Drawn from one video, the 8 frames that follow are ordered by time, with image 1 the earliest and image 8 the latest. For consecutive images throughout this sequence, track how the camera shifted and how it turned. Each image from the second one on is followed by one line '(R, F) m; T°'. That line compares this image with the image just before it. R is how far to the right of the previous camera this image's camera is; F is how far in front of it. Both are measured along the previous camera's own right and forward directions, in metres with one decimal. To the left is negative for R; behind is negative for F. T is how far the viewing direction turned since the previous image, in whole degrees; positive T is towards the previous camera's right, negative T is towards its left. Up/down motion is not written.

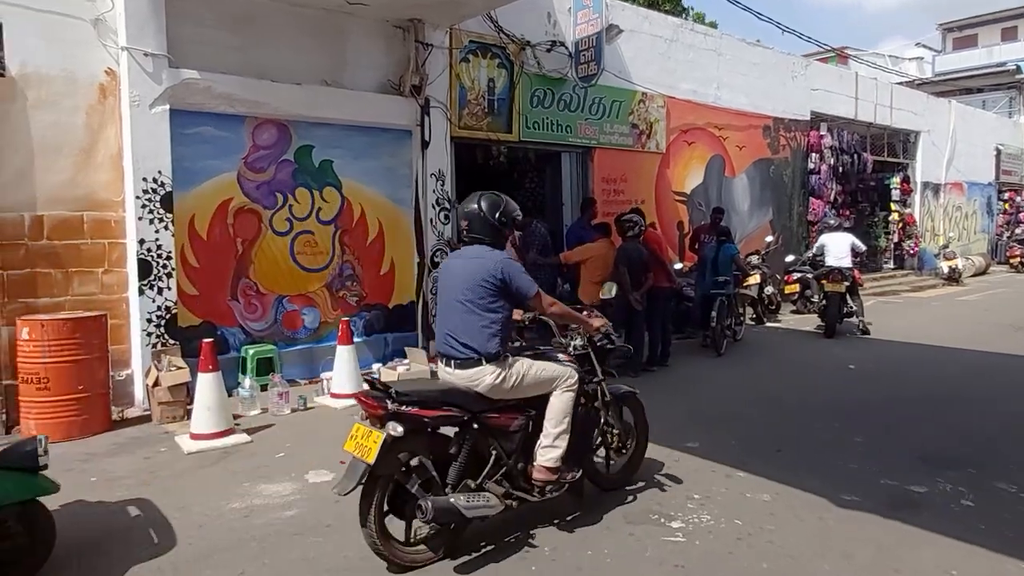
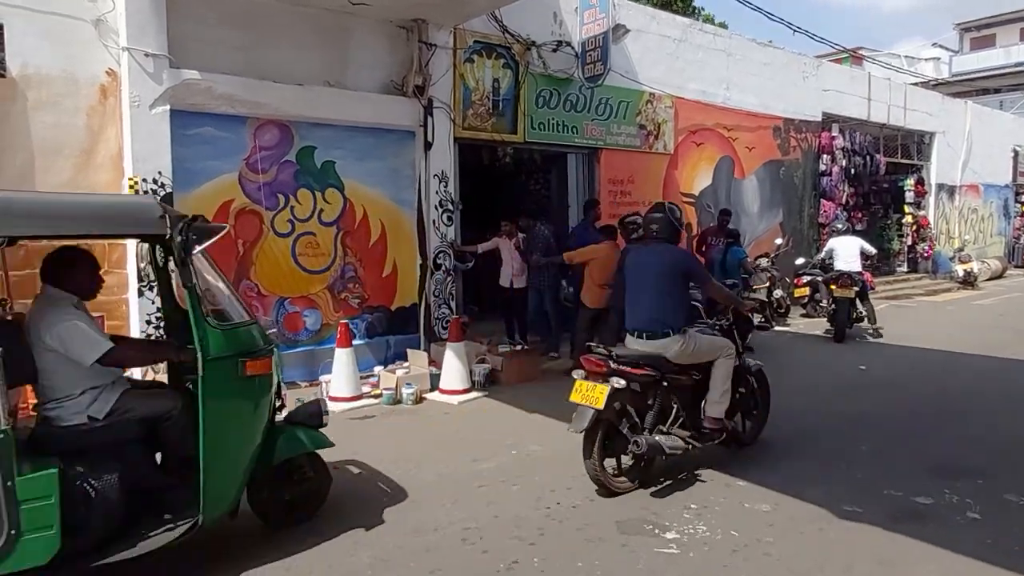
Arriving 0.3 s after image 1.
(+0.1, +0.1) m; -1°
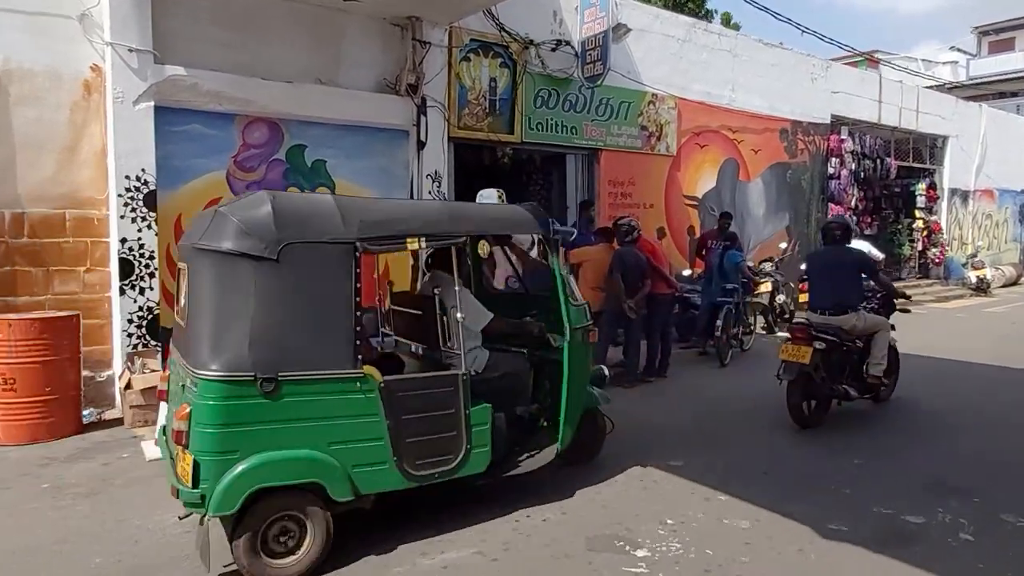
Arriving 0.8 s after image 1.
(+0.2, +0.2) m; -1°
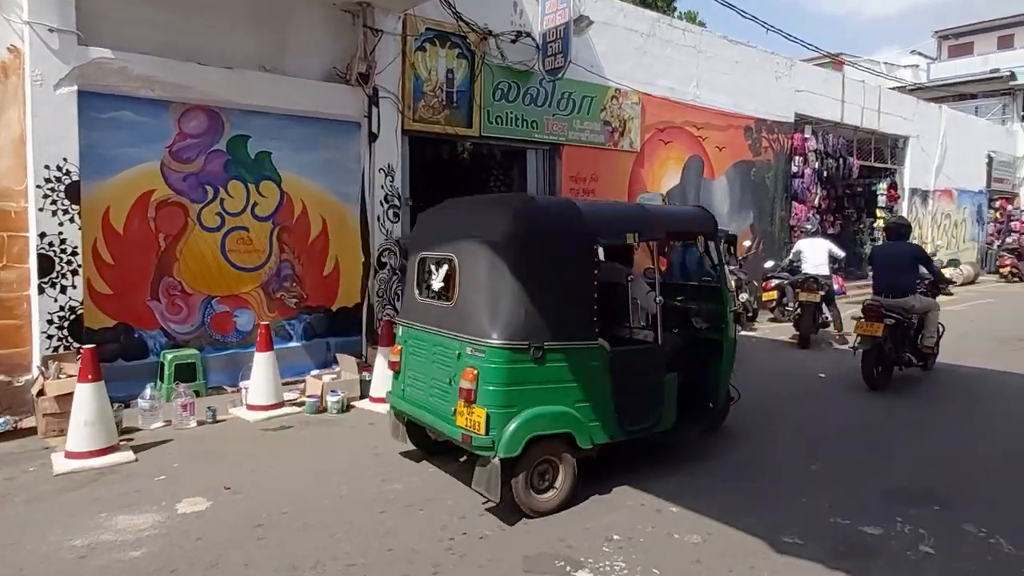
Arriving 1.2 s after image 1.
(+0.2, +0.3) m; +2°
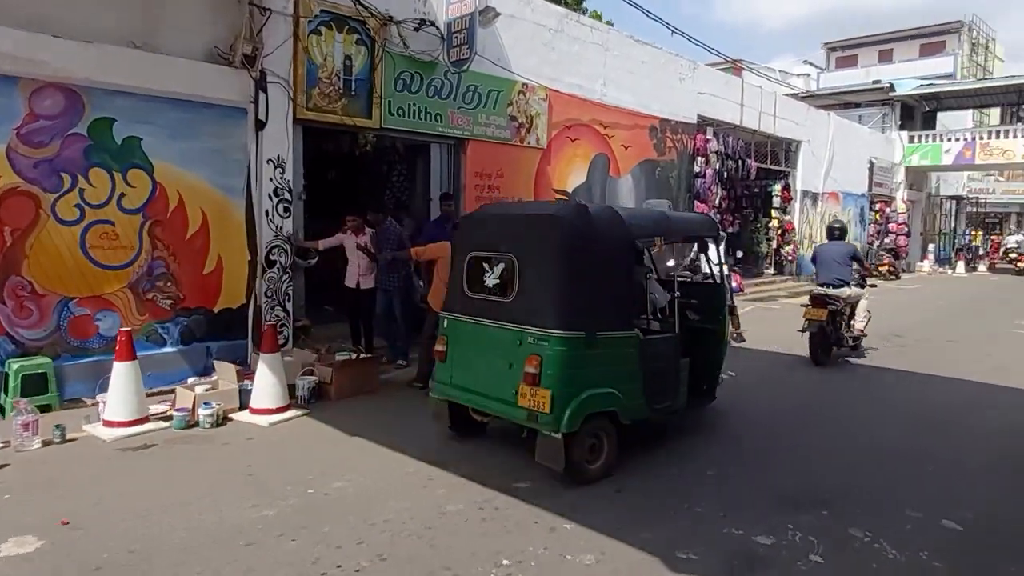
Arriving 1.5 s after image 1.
(+0.2, +0.3) m; +7°
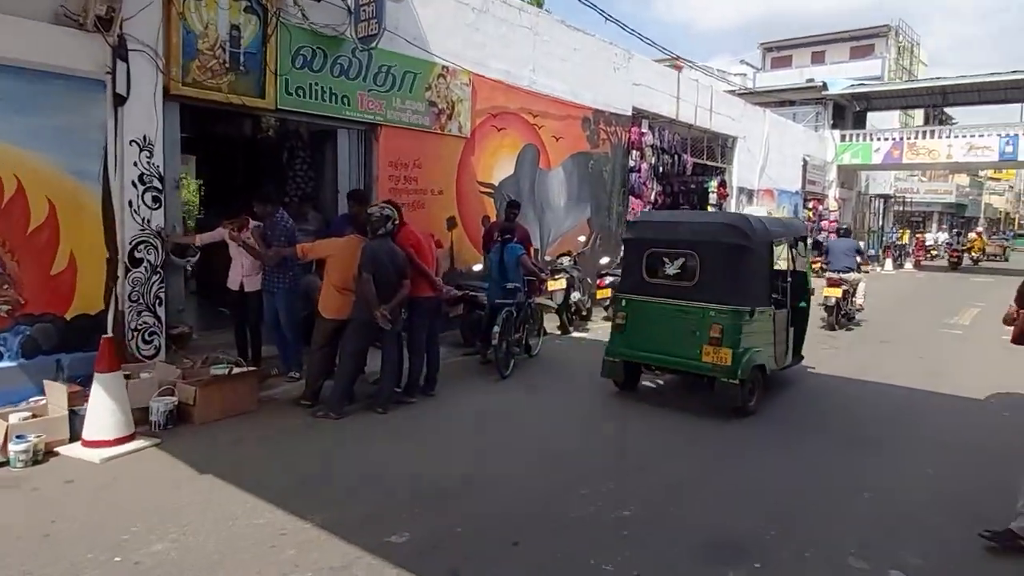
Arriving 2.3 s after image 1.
(+0.4, +0.8) m; +5°
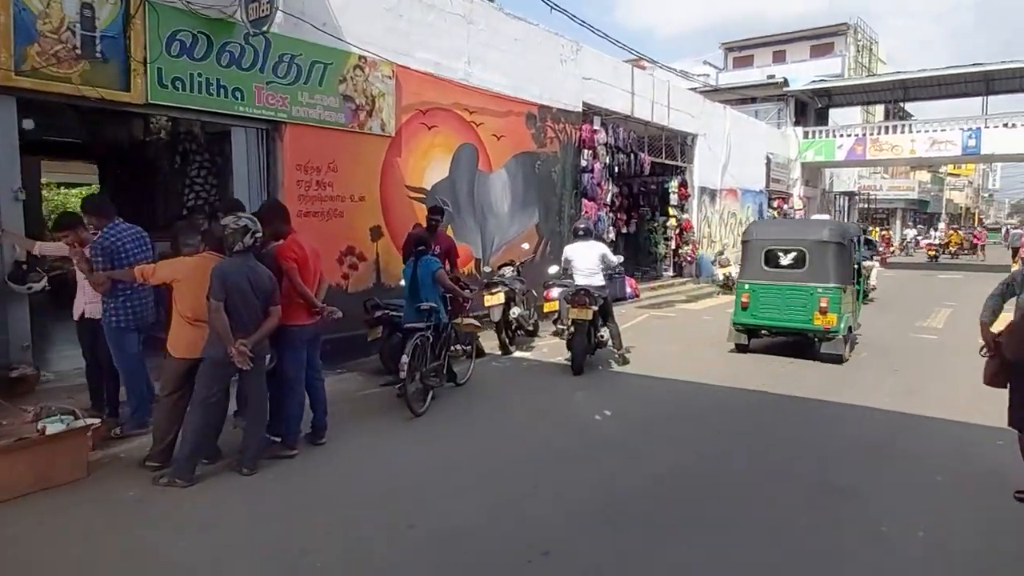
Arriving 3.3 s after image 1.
(+0.6, +1.1) m; +2°
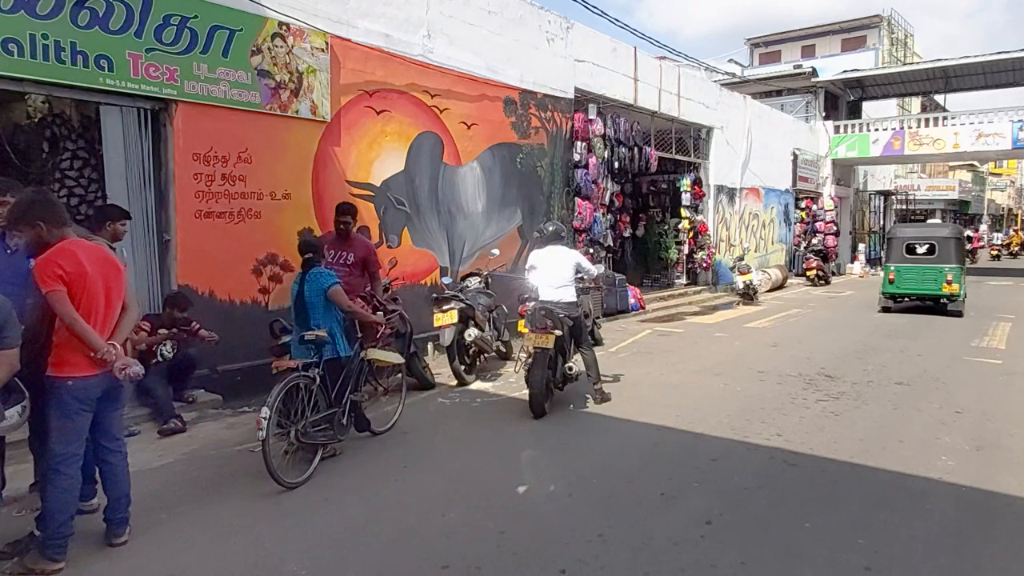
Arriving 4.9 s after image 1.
(+0.8, +1.7) m; -2°
